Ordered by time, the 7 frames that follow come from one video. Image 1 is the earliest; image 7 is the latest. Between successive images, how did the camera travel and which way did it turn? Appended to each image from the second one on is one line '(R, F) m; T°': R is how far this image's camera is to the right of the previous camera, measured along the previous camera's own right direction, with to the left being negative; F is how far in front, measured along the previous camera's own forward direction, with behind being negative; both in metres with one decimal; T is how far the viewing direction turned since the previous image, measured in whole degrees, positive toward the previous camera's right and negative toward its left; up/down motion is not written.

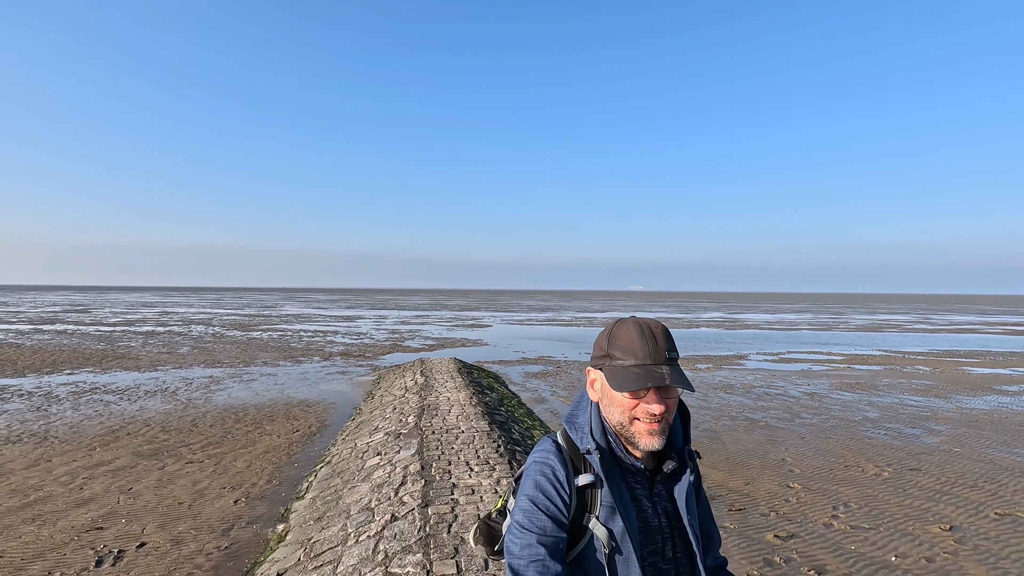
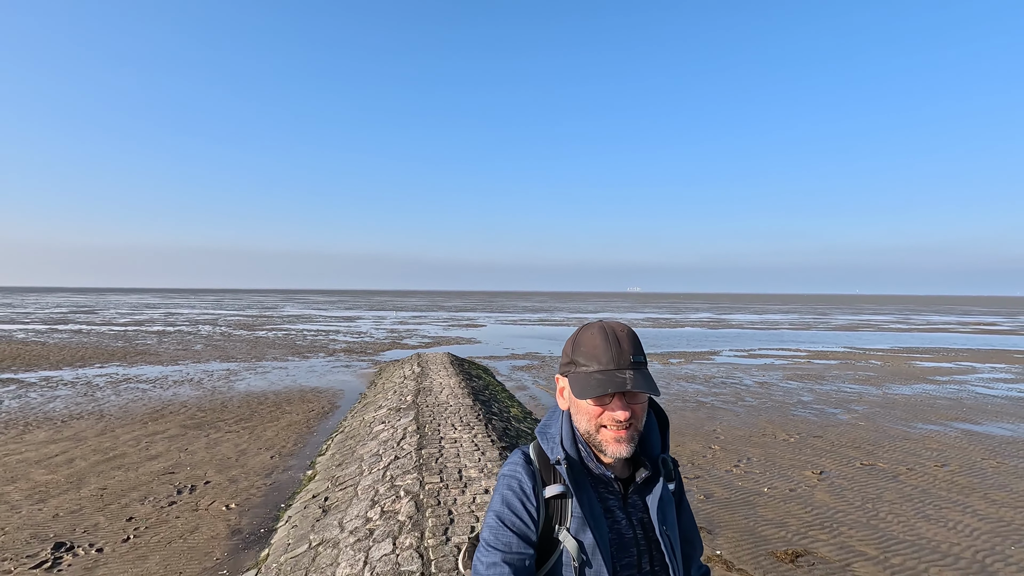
(+0.5, -2.5) m; 0°
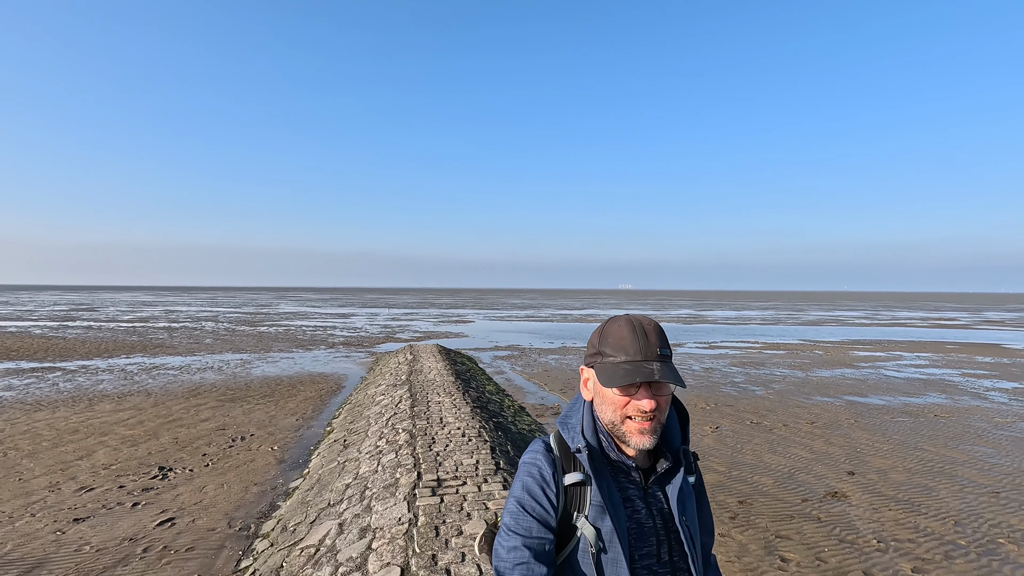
(+0.5, -3.3) m; +1°
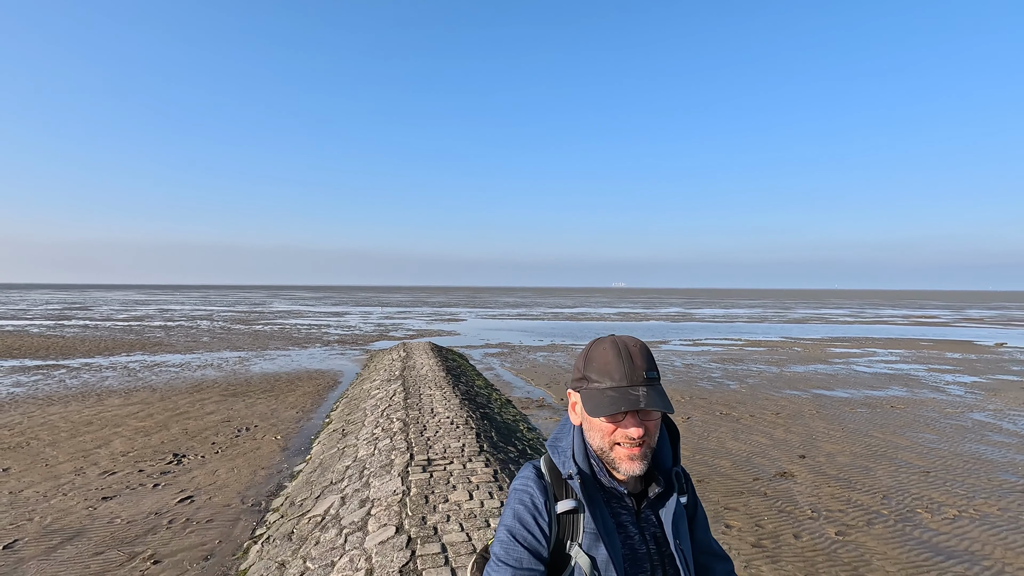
(+0.2, -1.0) m; +1°
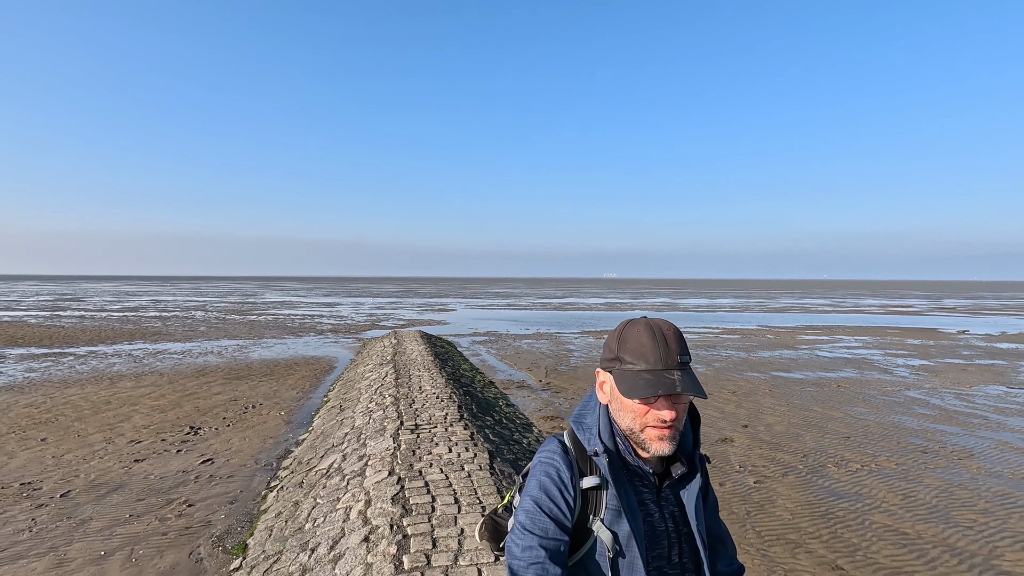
(+0.3, -1.5) m; +1°
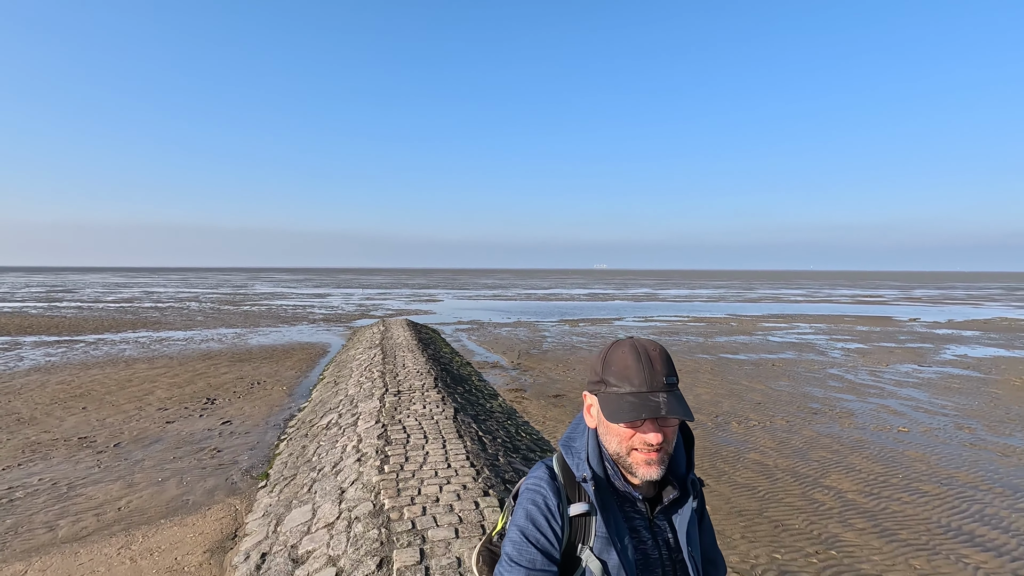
(+0.6, -2.3) m; +1°
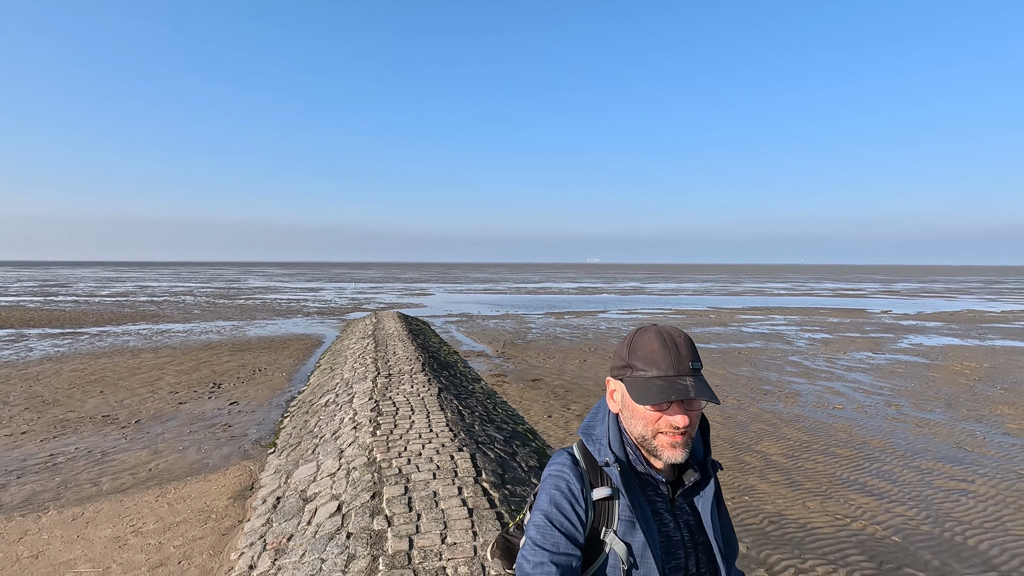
(+0.3, -1.4) m; +1°
